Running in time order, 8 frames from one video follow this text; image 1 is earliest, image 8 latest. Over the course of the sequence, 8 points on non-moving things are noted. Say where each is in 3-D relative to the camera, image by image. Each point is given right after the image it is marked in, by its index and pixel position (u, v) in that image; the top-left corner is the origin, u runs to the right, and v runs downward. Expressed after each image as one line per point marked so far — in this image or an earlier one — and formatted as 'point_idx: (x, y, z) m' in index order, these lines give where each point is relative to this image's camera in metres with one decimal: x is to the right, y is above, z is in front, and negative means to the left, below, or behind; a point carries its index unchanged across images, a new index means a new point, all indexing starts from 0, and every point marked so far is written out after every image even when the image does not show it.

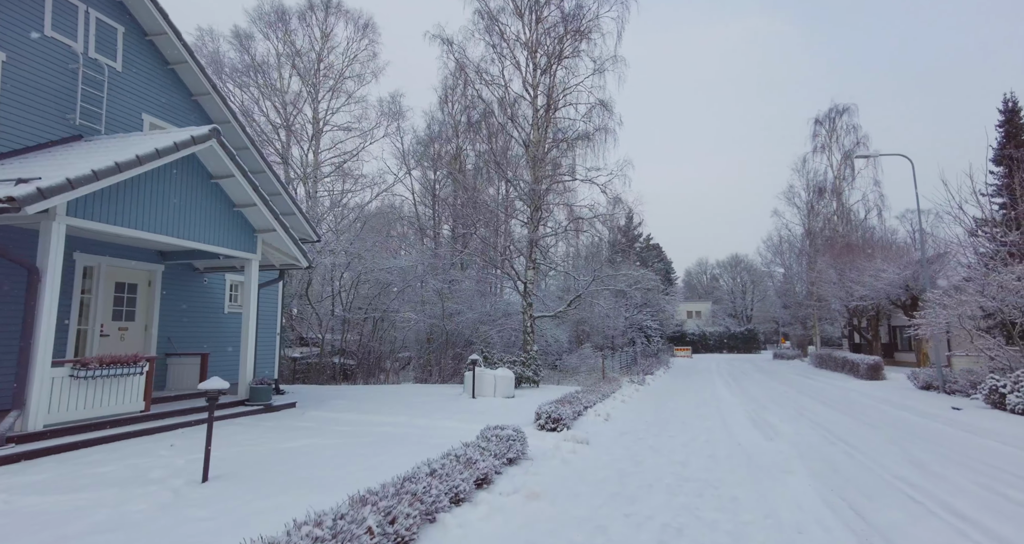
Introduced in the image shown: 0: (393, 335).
0: (-4.0, -2.1, +17.2) m
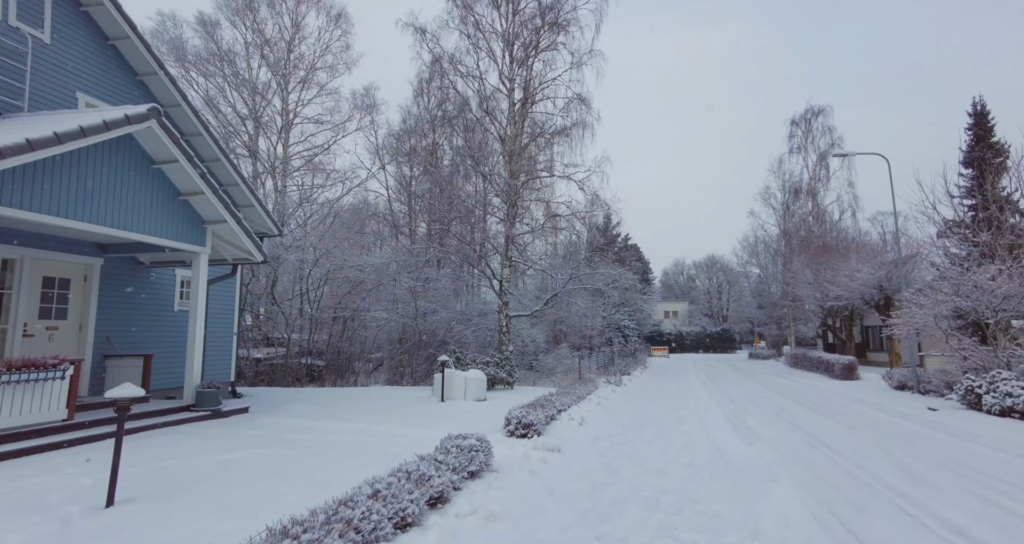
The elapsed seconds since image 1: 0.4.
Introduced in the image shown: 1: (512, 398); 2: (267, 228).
0: (-4.7, -2.0, +16.6) m
1: (0.0, -2.3, +9.1) m
2: (-4.6, +0.8, +9.7) m
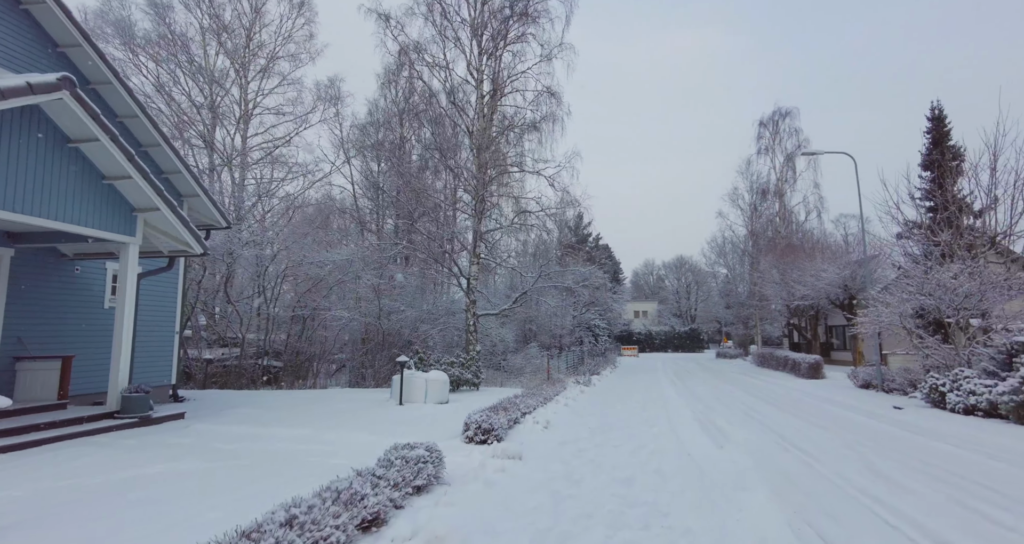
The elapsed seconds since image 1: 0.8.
0: (-5.7, -1.9, +16.0) m
1: (-0.6, -2.2, +8.7) m
2: (-5.2, +0.9, +9.0) m
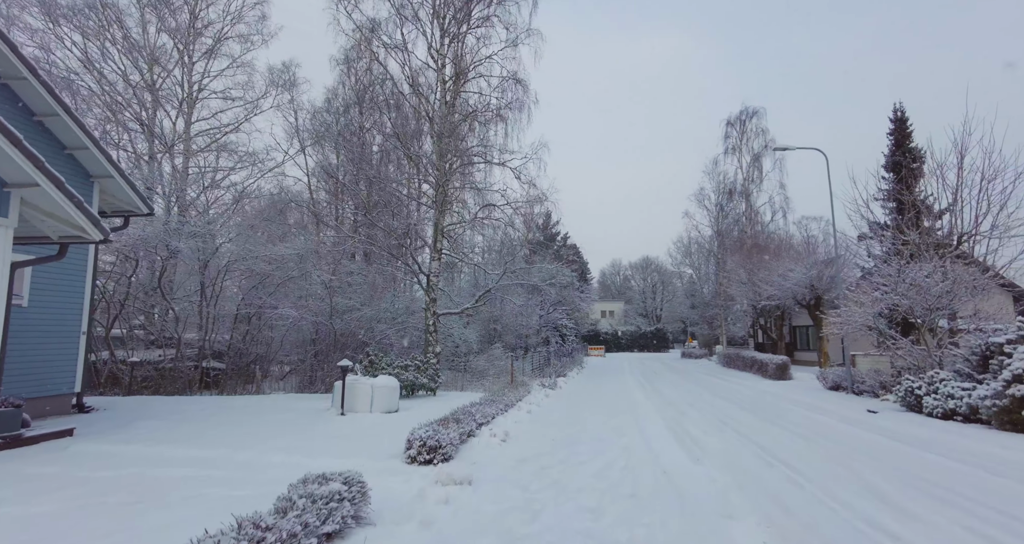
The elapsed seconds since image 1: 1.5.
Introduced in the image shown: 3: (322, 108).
0: (-6.8, -1.8, +14.8) m
1: (-1.3, -2.1, +7.9) m
2: (-5.9, +1.0, +7.9) m
3: (-7.2, +6.3, +19.6) m
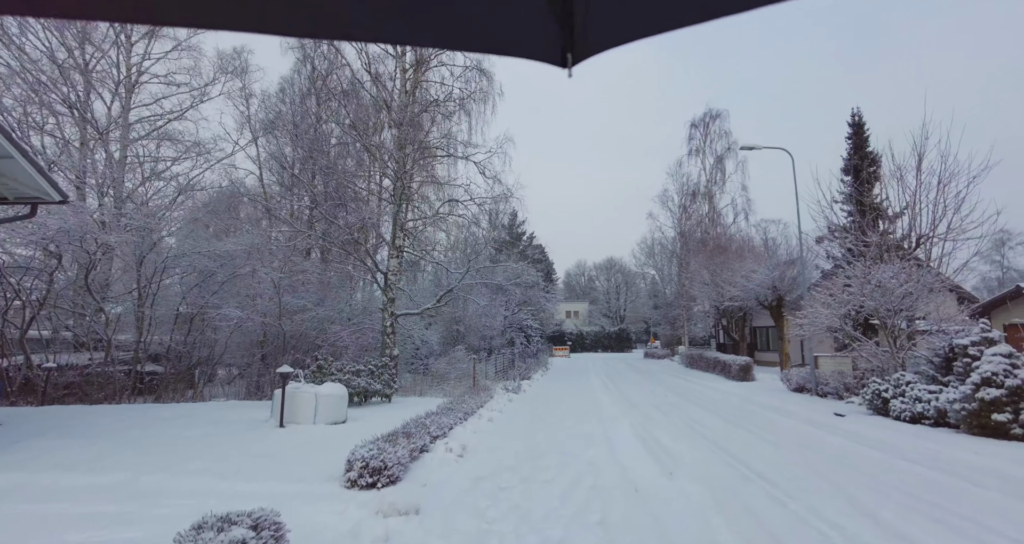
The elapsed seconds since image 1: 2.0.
0: (-7.8, -1.7, +13.8) m
1: (-1.8, -2.1, +7.2) m
2: (-6.4, +1.1, +7.0) m
3: (-8.5, +6.3, +18.5) m
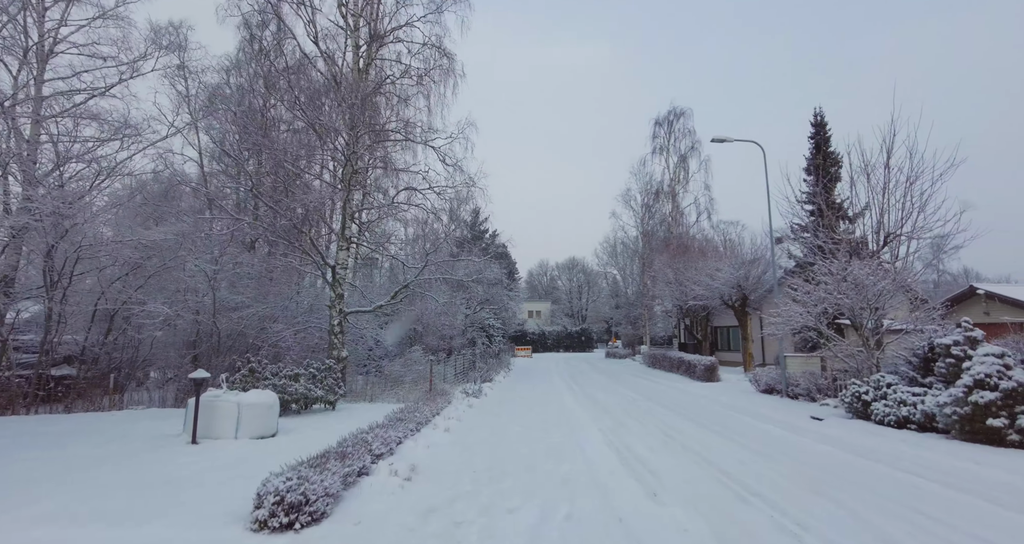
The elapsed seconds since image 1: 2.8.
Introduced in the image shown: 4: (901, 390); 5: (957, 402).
0: (-8.8, -1.6, +12.4) m
1: (-2.3, -1.9, +6.3) m
2: (-6.9, +1.3, +5.7) m
3: (-9.8, +6.5, +17.0) m
4: (+5.4, -1.6, +7.2) m
5: (+5.4, -1.6, +6.2) m
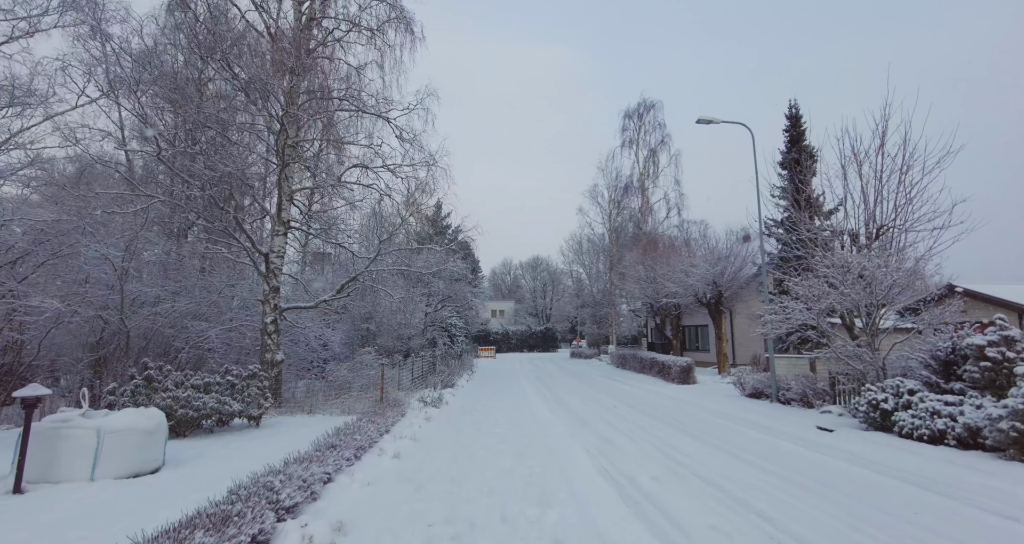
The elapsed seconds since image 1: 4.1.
0: (-9.5, -1.3, +10.3) m
1: (-2.6, -1.8, +4.7) m
2: (-7.1, +1.5, +3.8) m
3: (-10.8, +6.8, +14.9) m
4: (+5.1, -1.5, +6.2) m
5: (+5.1, -1.4, +5.2) m
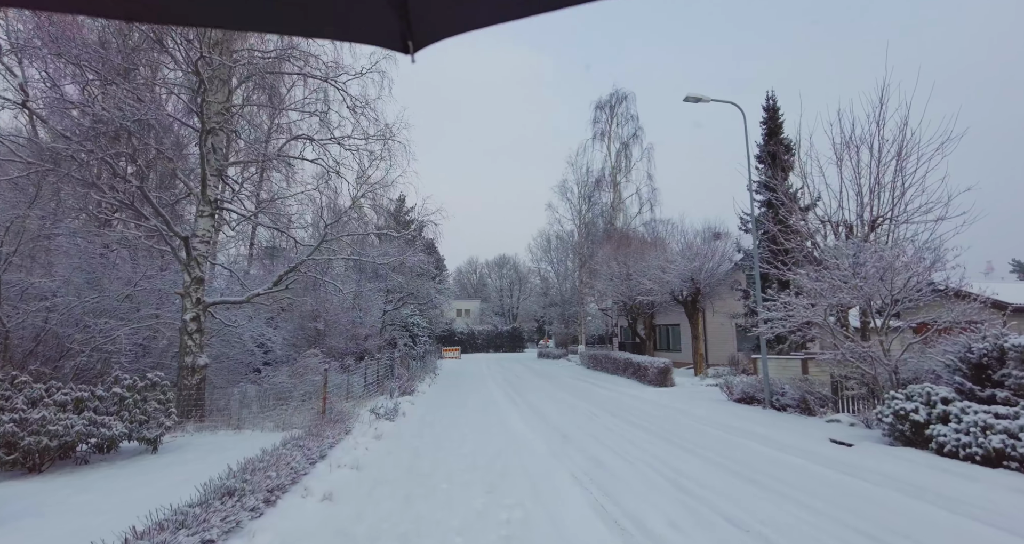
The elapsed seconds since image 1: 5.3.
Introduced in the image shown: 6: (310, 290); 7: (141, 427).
0: (-10.1, -1.1, +8.4) m
1: (-2.8, -1.6, +3.3) m
2: (-7.2, +1.7, +2.1) m
3: (-11.6, +7.0, +12.9) m
4: (+4.8, -1.4, +5.3) m
5: (+4.8, -1.3, +4.3) m
6: (-4.3, -0.4, +11.0) m
7: (-3.8, -1.6, +5.4) m
